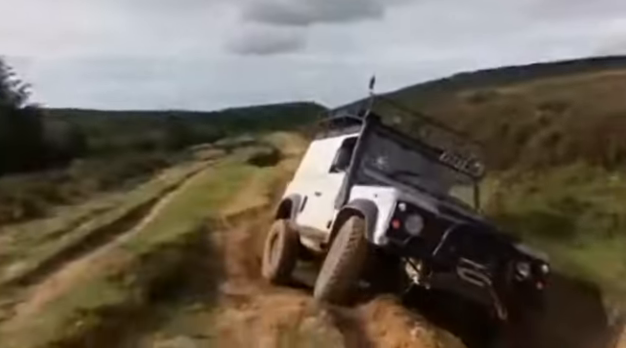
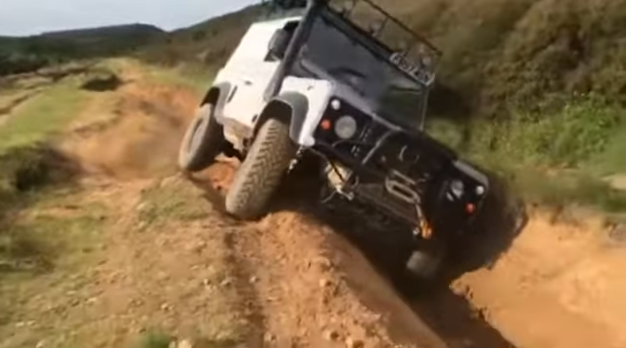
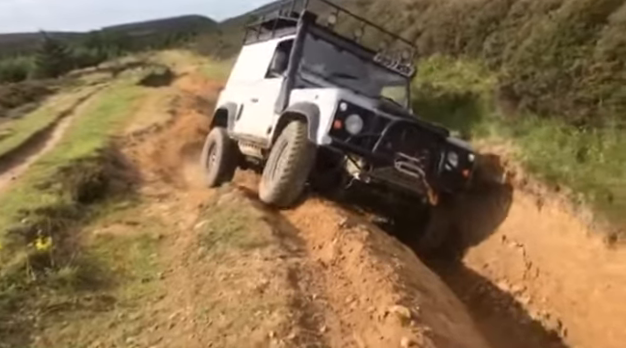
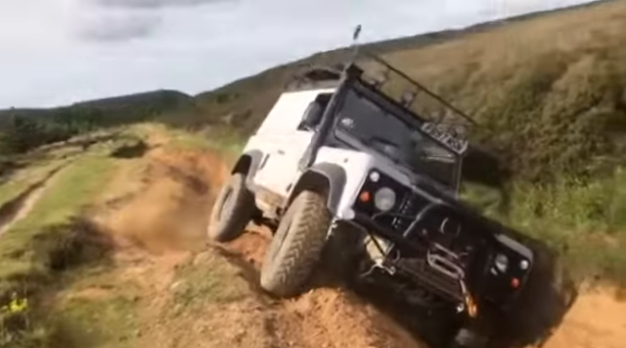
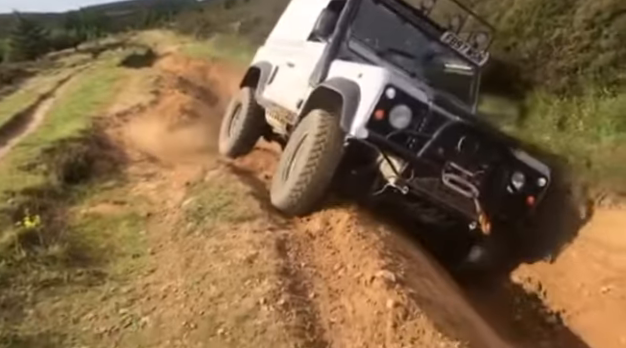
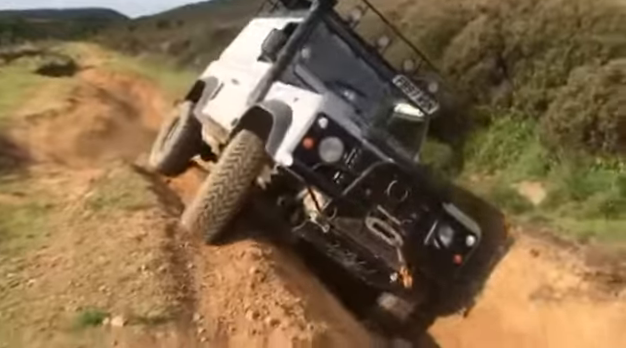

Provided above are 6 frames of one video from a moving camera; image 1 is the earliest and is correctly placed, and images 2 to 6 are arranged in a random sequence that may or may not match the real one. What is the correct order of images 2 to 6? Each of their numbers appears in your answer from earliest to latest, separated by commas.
3, 5, 4, 2, 6
